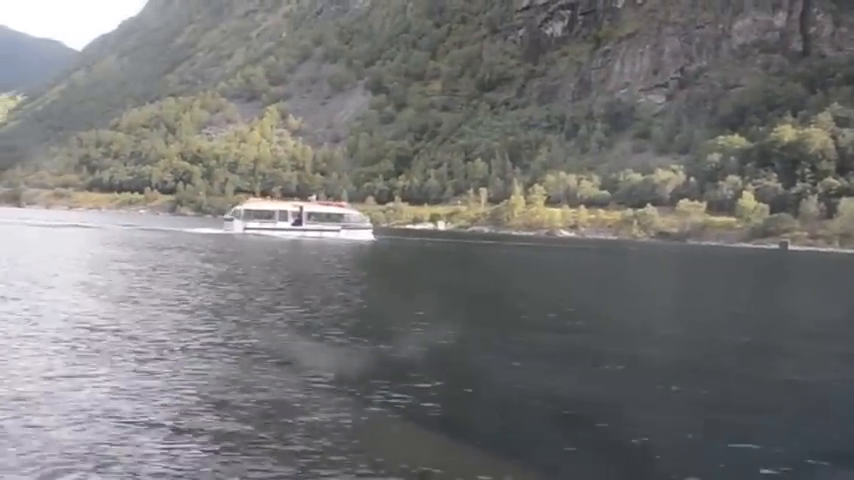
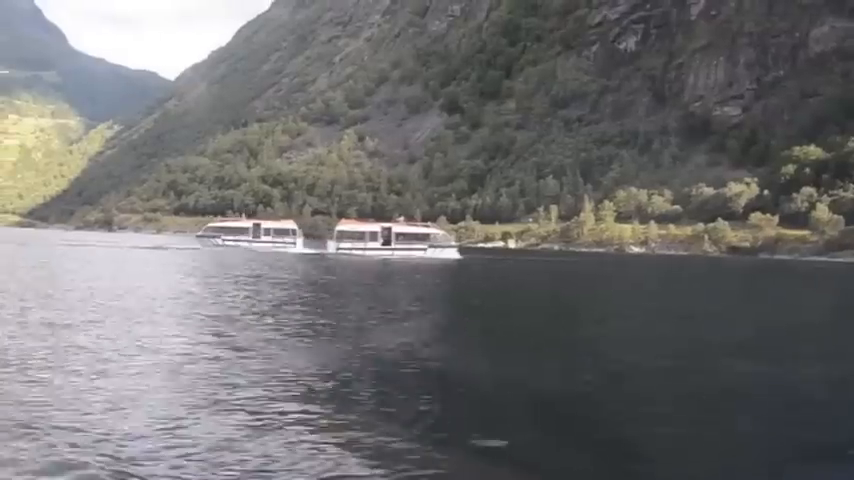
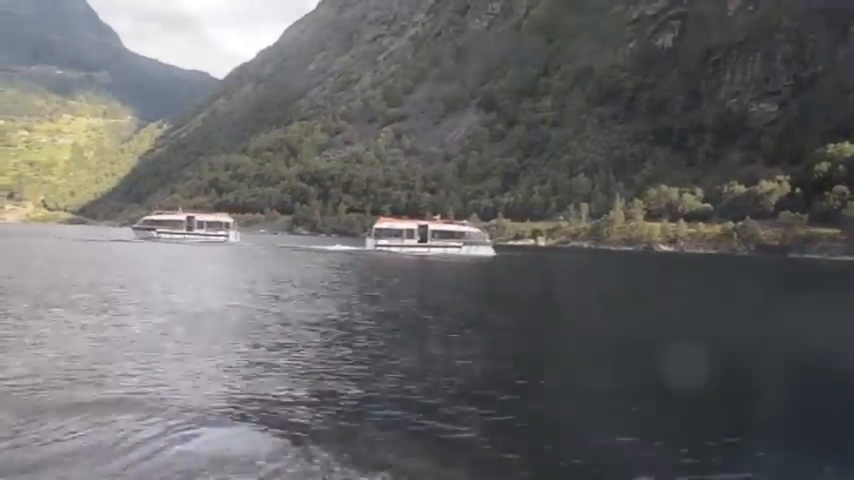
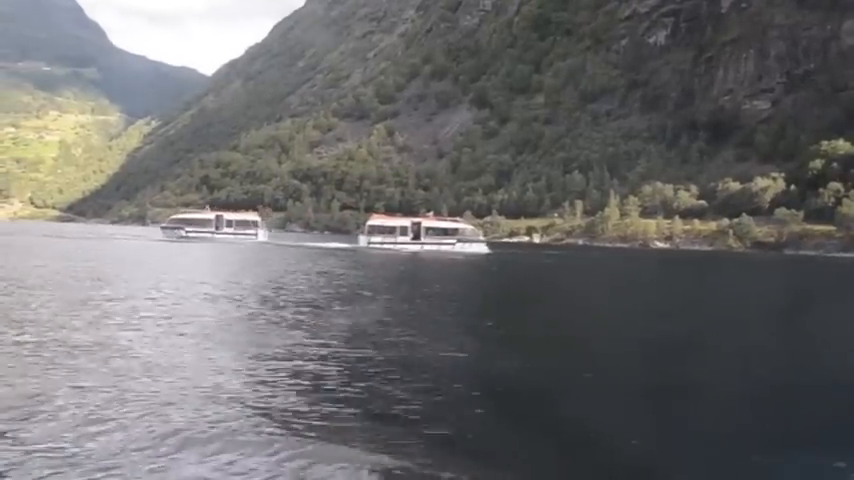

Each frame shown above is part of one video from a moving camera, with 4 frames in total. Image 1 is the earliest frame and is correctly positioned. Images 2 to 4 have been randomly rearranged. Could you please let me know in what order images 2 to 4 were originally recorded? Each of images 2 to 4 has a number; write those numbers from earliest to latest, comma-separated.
2, 4, 3
